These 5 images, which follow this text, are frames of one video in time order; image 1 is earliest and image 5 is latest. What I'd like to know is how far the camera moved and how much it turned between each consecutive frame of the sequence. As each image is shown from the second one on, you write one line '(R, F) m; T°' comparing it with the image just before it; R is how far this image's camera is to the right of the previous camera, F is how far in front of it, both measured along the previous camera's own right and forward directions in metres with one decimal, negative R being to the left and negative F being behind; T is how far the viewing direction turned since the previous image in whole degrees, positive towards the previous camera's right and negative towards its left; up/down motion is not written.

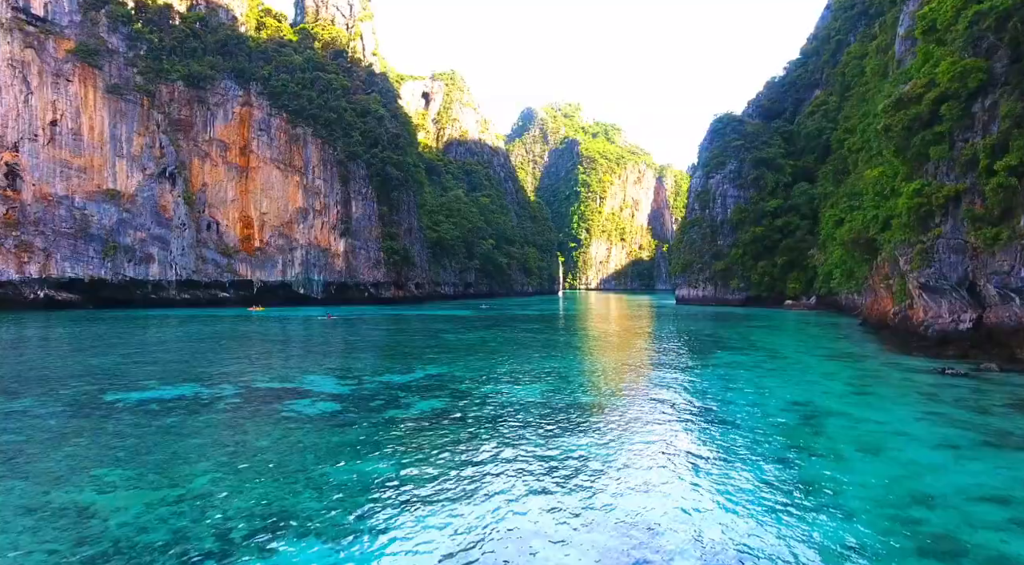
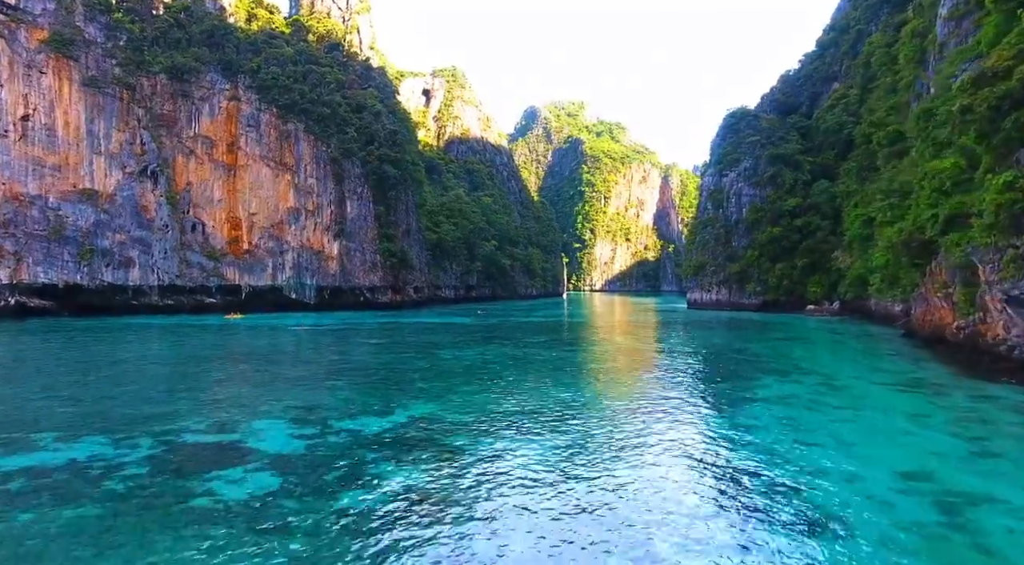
(0.0, +2.0) m; 0°
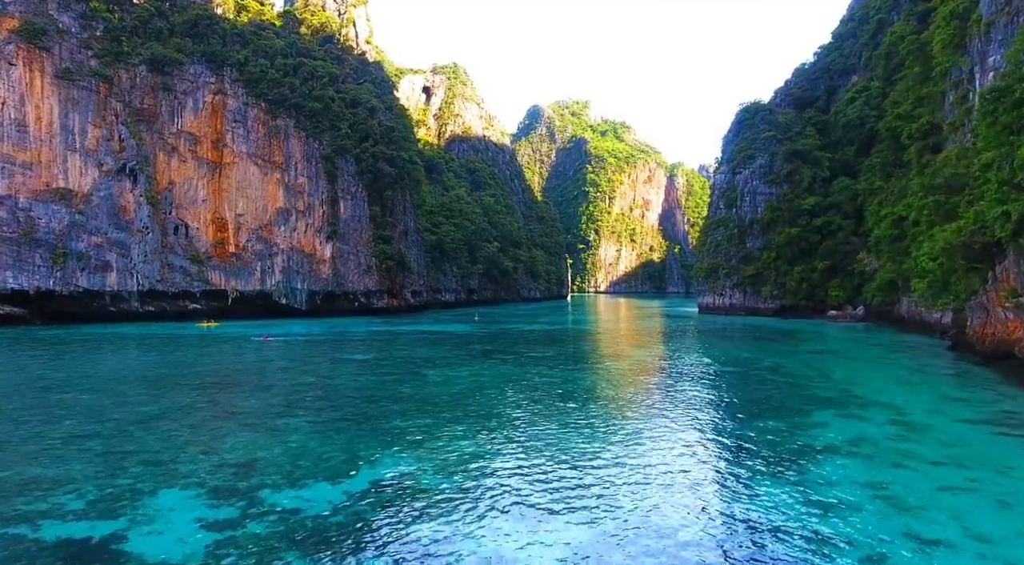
(+0.1, +1.9) m; 0°
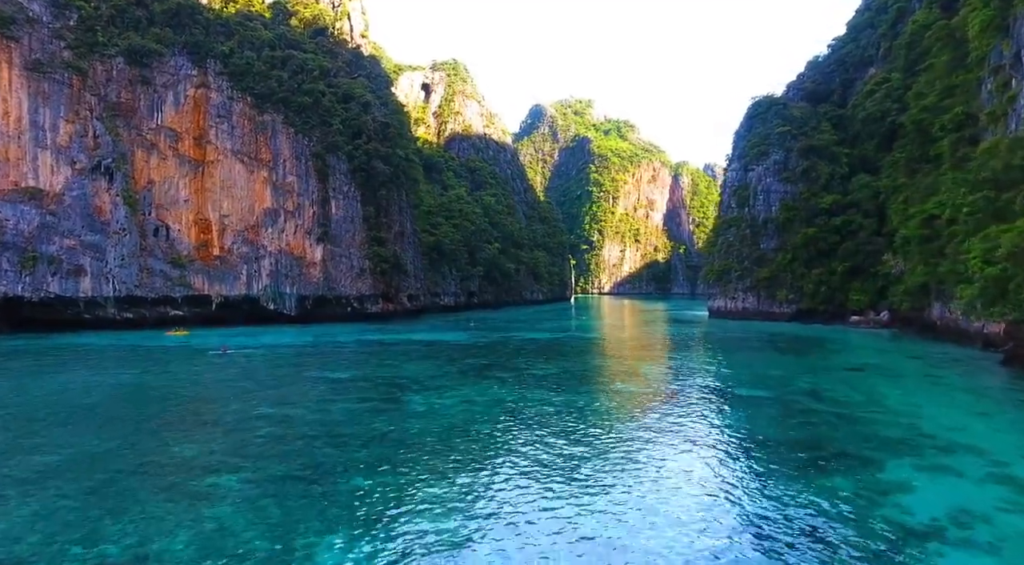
(+0.1, +1.8) m; 0°
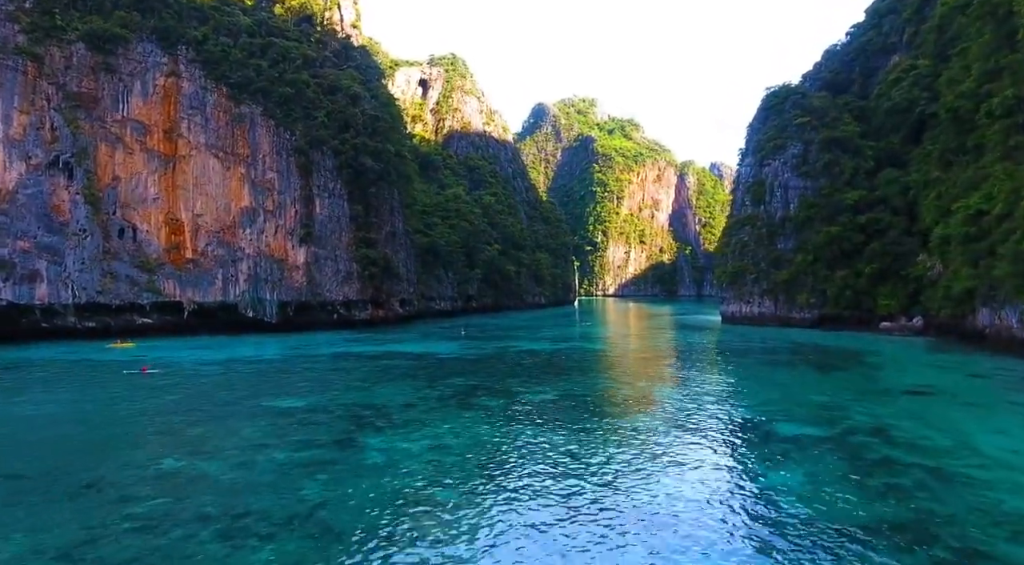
(+0.3, +2.4) m; 0°
